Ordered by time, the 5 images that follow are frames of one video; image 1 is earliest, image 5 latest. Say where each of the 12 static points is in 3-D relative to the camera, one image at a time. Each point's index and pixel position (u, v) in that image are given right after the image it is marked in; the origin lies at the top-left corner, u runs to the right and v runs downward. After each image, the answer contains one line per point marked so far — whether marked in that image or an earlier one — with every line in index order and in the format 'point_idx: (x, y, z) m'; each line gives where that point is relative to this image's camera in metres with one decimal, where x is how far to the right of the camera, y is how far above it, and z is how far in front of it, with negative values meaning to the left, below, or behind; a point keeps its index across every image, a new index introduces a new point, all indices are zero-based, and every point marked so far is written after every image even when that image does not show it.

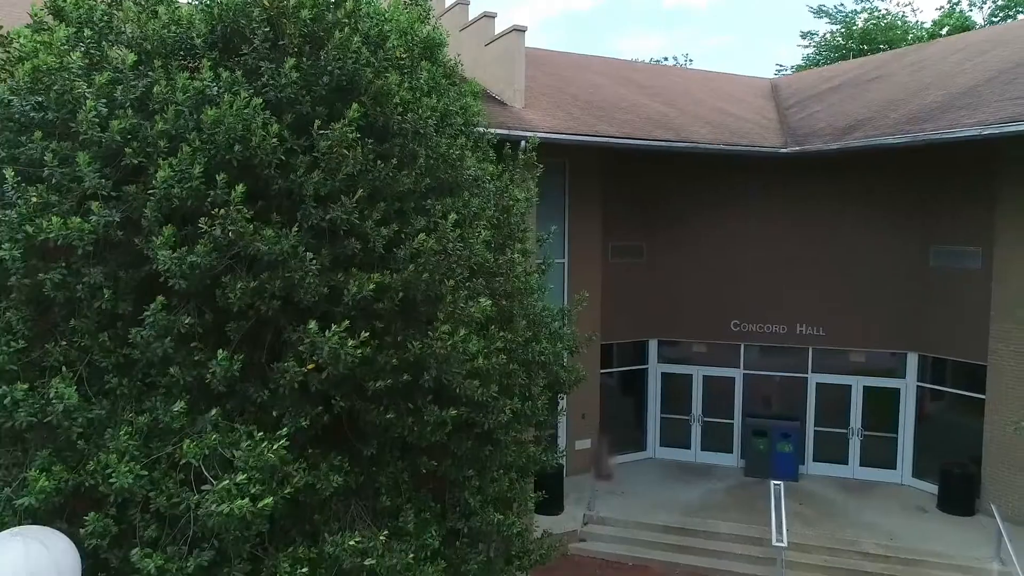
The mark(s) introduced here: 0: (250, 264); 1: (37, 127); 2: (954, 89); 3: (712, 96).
0: (-2.1, +0.2, +5.8) m
1: (-3.8, +1.3, +6.1) m
2: (+7.0, +3.2, +11.9) m
3: (+4.5, +4.3, +16.6) m
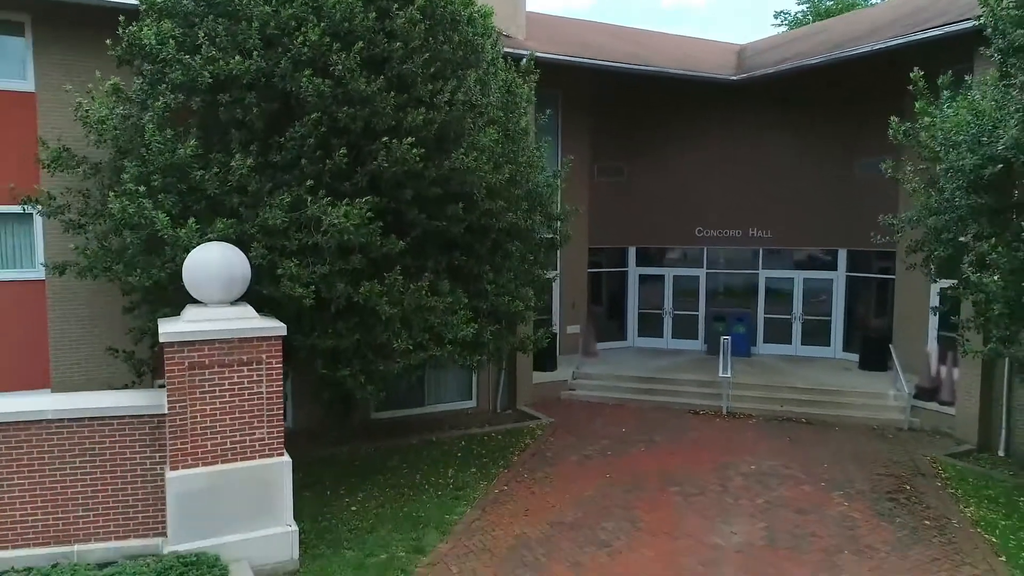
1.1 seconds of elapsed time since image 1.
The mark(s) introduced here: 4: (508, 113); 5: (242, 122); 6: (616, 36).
0: (-2.0, +2.2, +8.9) m
1: (-3.7, +3.3, +9.2) m
2: (+7.1, +5.2, +14.9) m
3: (+4.6, +6.3, +19.7) m
4: (+0.1, +2.5, +10.6) m
5: (-3.2, +2.0, +9.0) m
6: (+2.7, +6.5, +19.2) m
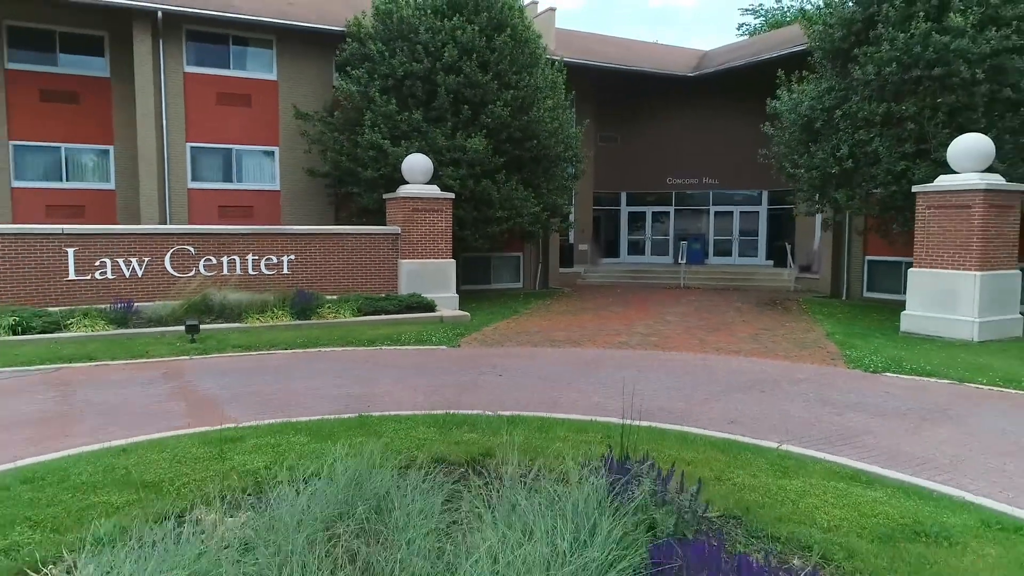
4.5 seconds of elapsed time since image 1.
0: (-0.9, +4.5, +16.8) m
1: (-2.6, +5.7, +17.0) m
2: (+8.1, +7.5, +23.0) m
3: (+5.5, +8.6, +27.7) m
4: (+1.1, +4.8, +18.5) m
5: (-2.1, +4.3, +16.9) m
6: (+3.6, +8.8, +27.1) m
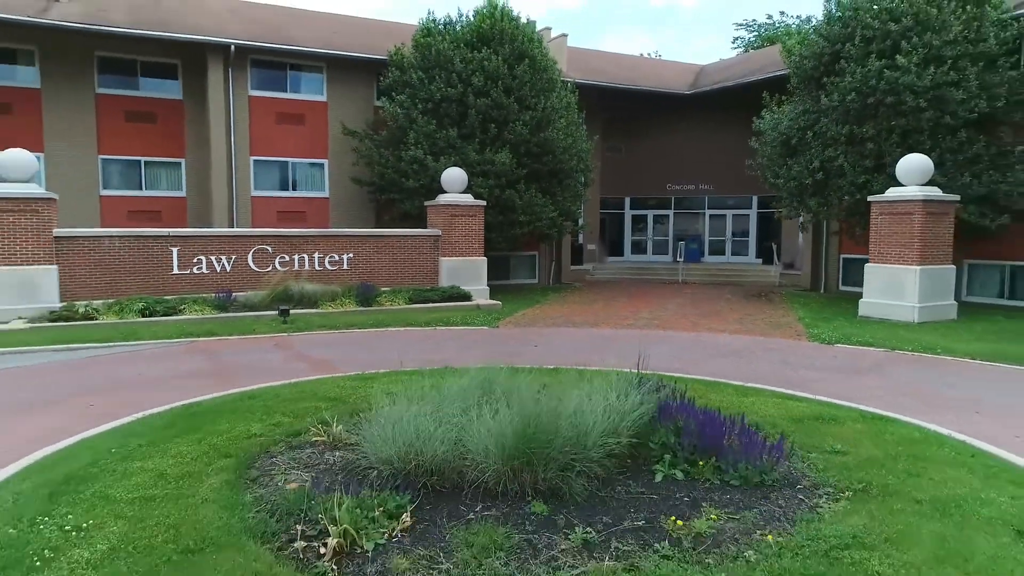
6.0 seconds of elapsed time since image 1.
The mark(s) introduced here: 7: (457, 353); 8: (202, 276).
0: (-0.4, +4.7, +19.6) m
1: (-2.1, +5.8, +19.8) m
2: (+8.7, +7.7, +25.7) m
3: (+6.1, +8.8, +30.4) m
4: (+1.7, +5.0, +21.3) m
5: (-1.6, +4.5, +19.6) m
6: (+4.2, +8.9, +29.9) m
7: (-0.9, -1.0, +12.0) m
8: (-6.5, +0.2, +15.9) m
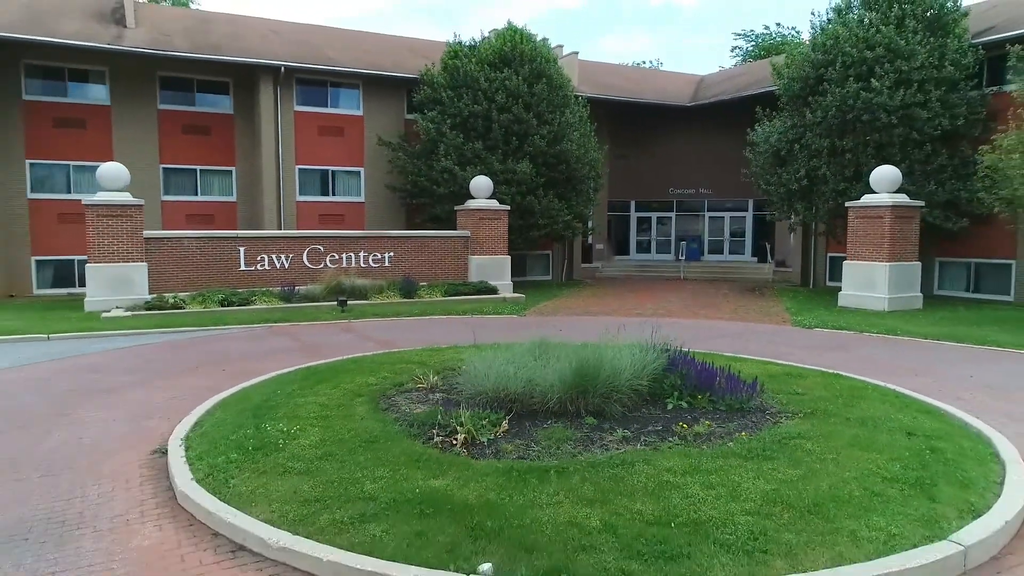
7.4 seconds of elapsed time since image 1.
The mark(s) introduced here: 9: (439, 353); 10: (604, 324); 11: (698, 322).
0: (+0.2, +4.8, +21.9) m
1: (-1.5, +5.9, +22.1) m
2: (+9.2, +7.8, +28.0) m
3: (+6.7, +8.9, +32.7) m
4: (+2.2, +5.1, +23.6) m
5: (-1.0, +4.6, +21.9) m
6: (+4.8, +9.1, +32.2) m
7: (-0.3, -0.9, +14.3) m
8: (-5.9, +0.4, +18.2) m
9: (-1.0, -0.9, +10.4) m
10: (+1.9, -0.8, +15.8) m
11: (+4.0, -0.7, +16.1) m
